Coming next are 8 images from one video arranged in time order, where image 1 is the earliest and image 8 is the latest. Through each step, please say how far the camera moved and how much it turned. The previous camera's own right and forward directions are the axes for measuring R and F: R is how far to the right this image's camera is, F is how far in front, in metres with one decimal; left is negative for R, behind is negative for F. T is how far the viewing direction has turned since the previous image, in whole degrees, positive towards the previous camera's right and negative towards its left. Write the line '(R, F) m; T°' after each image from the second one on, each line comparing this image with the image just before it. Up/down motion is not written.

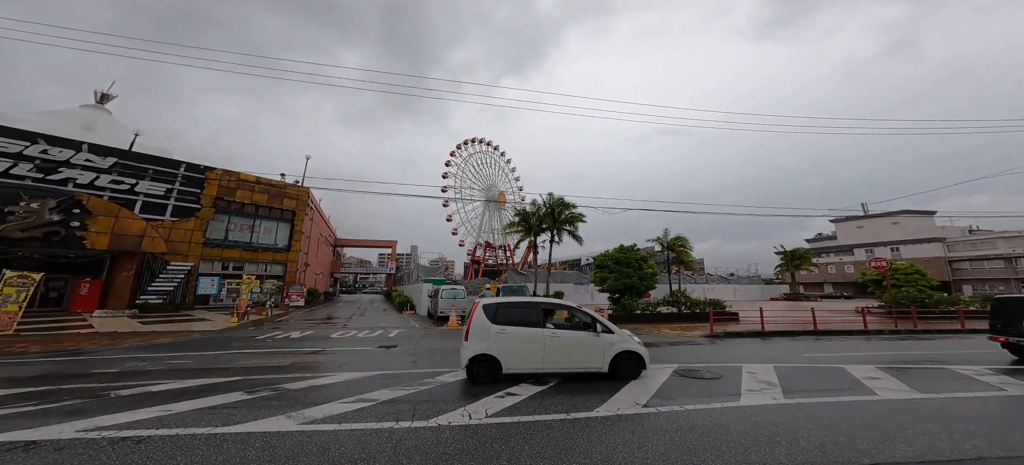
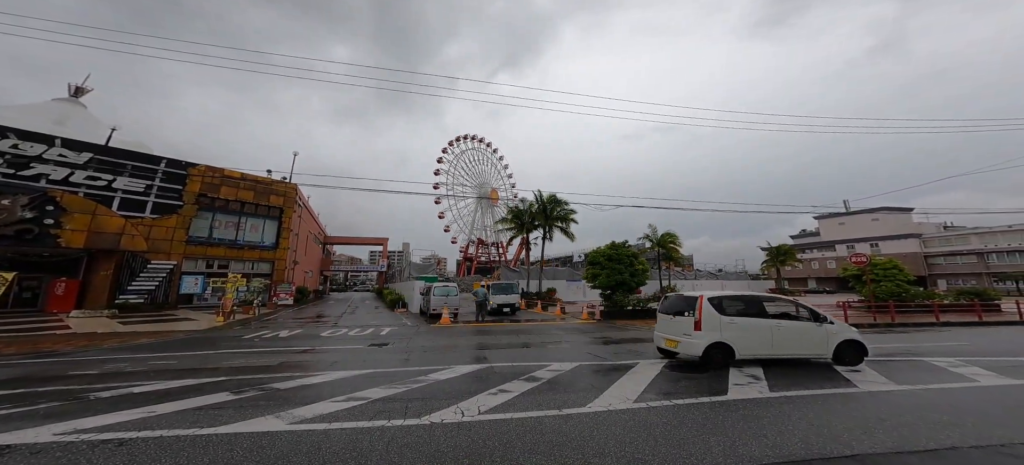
(0.0, 0.0) m; +2°
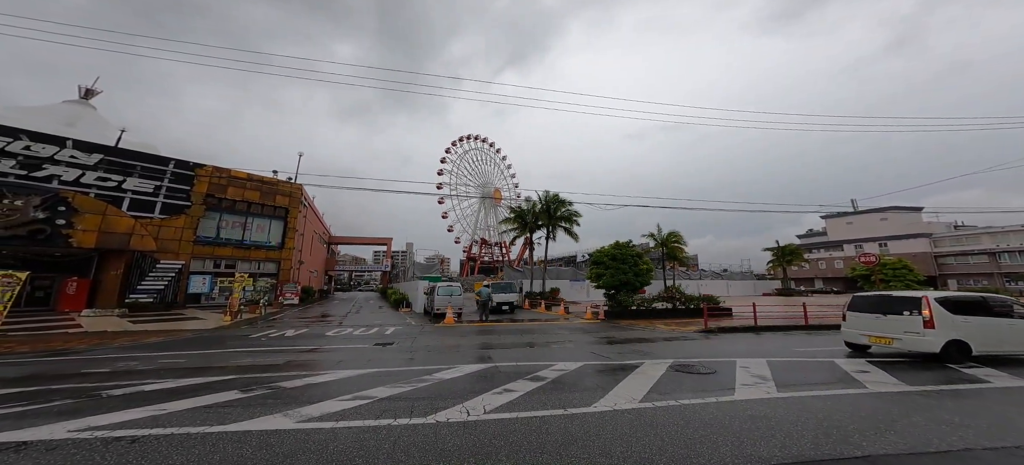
(0.0, 0.0) m; -1°
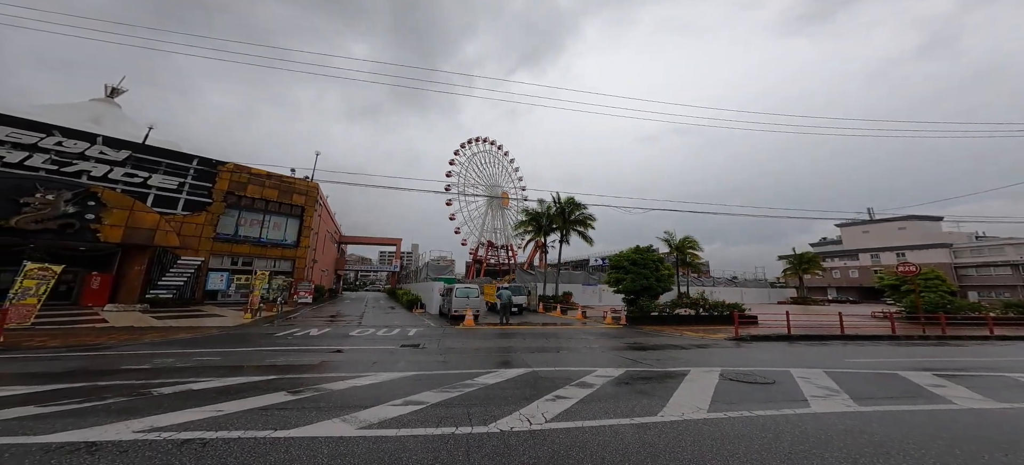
(-0.8, +0.2) m; -1°
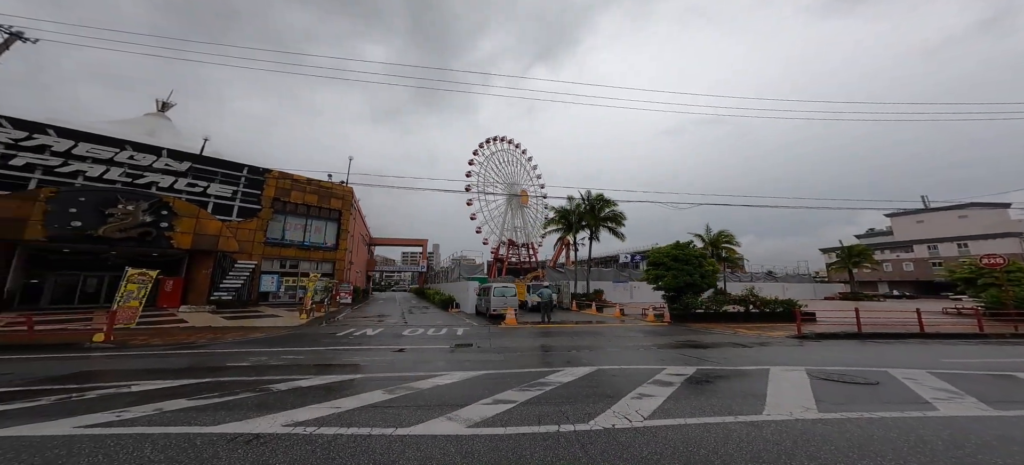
(-1.0, -0.1) m; -4°
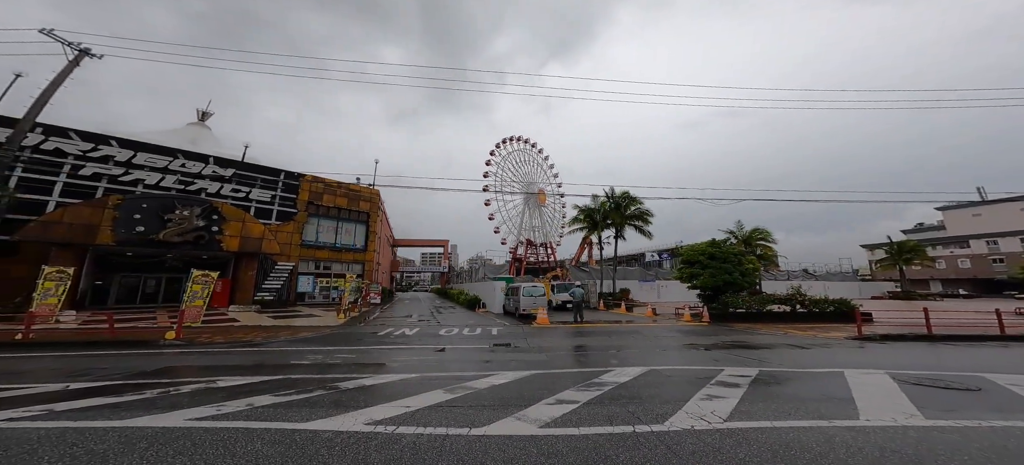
(-0.6, +0.1) m; -3°
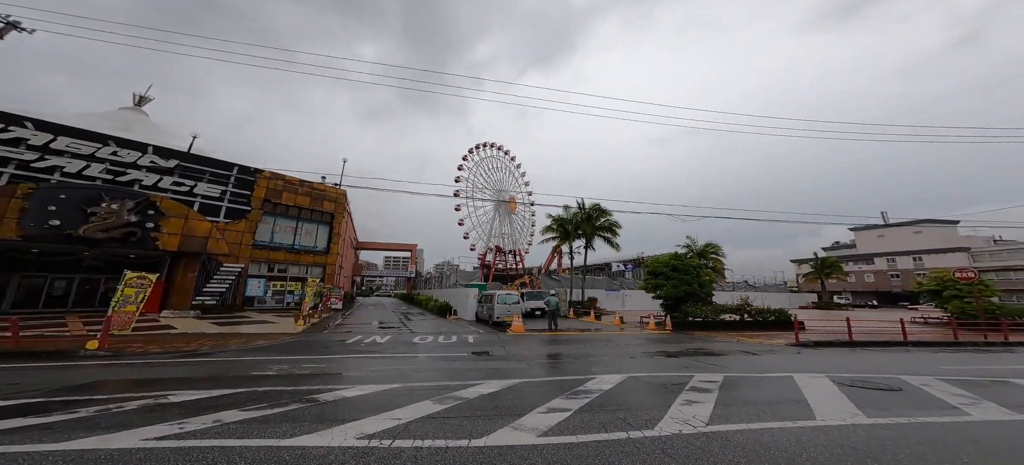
(-0.6, -0.1) m; +7°
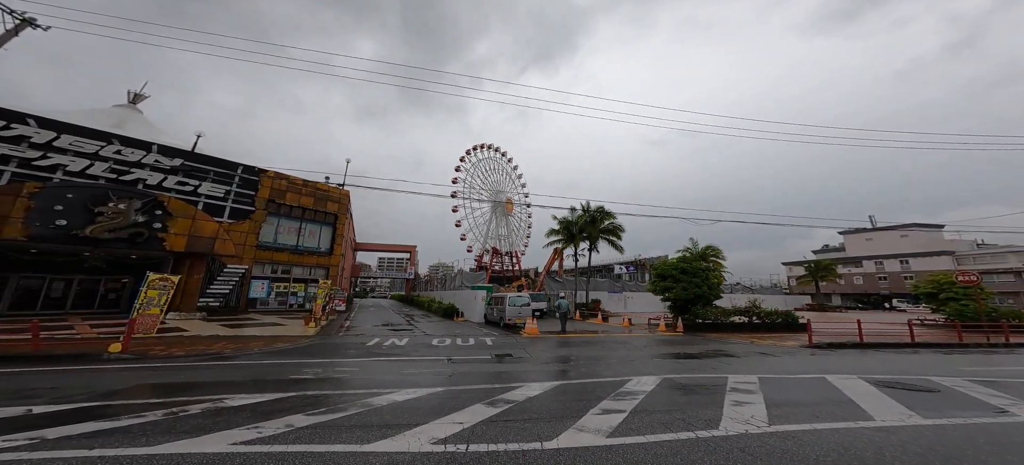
(-1.0, 0.0) m; +1°
